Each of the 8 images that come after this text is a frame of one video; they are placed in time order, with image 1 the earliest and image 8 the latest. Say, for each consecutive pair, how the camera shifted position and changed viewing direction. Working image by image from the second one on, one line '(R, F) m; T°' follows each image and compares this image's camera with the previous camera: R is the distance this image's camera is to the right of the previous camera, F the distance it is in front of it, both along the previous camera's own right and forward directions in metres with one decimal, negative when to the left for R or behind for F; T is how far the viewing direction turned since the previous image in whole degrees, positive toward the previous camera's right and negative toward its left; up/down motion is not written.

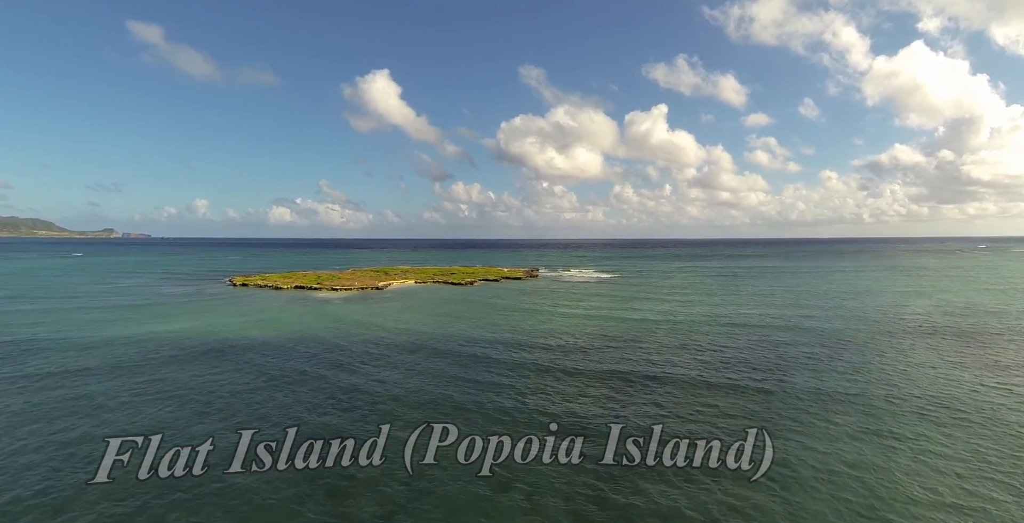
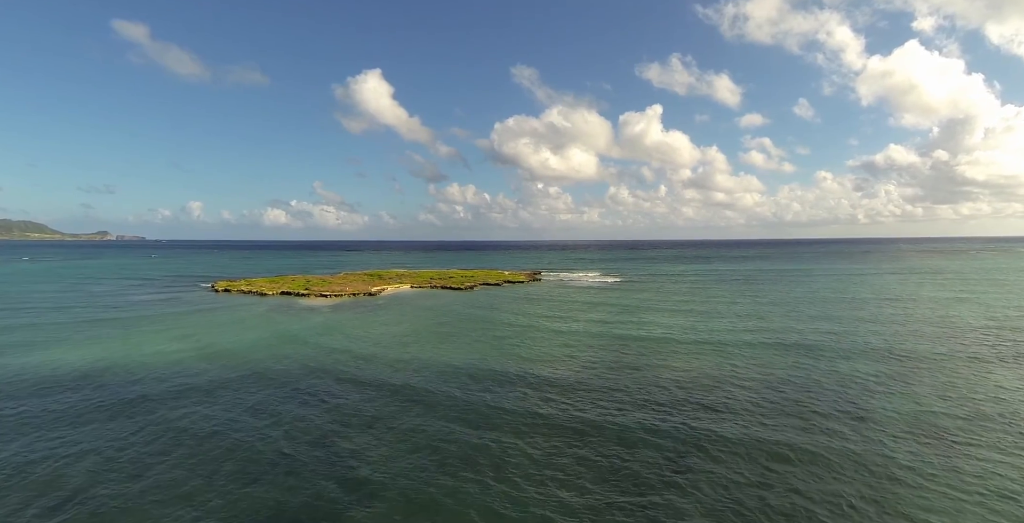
(-1.1, +6.2) m; +1°
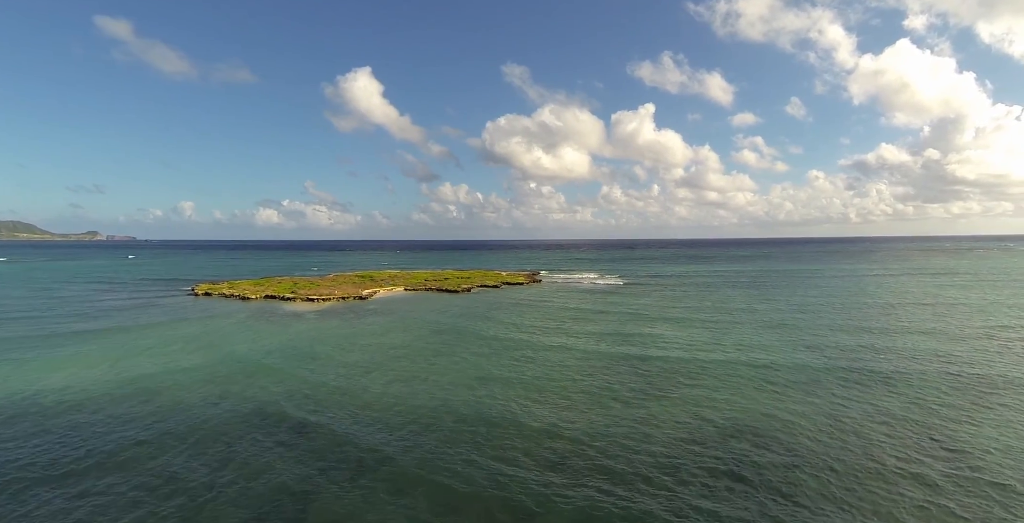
(-1.2, +5.2) m; +1°
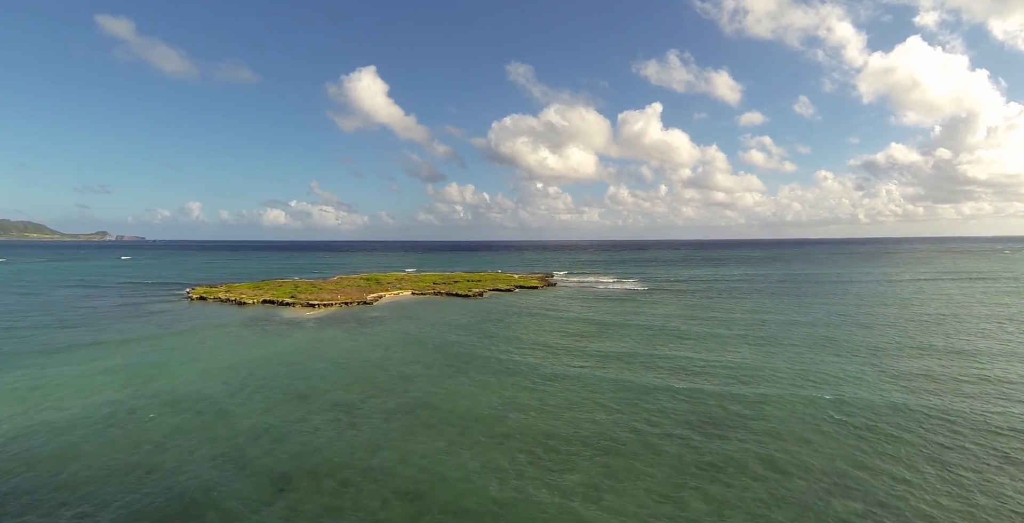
(-1.6, +5.5) m; -1°
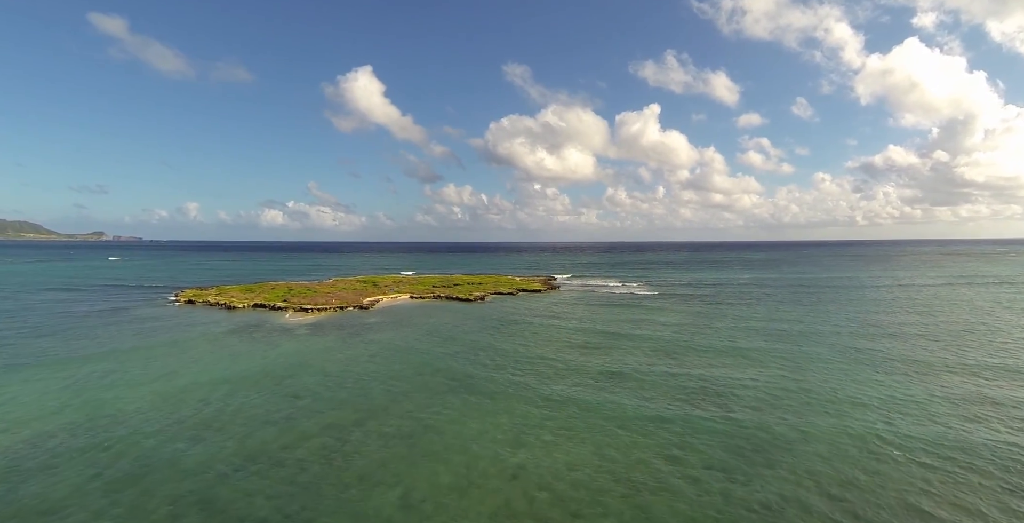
(-0.9, +3.5) m; 0°
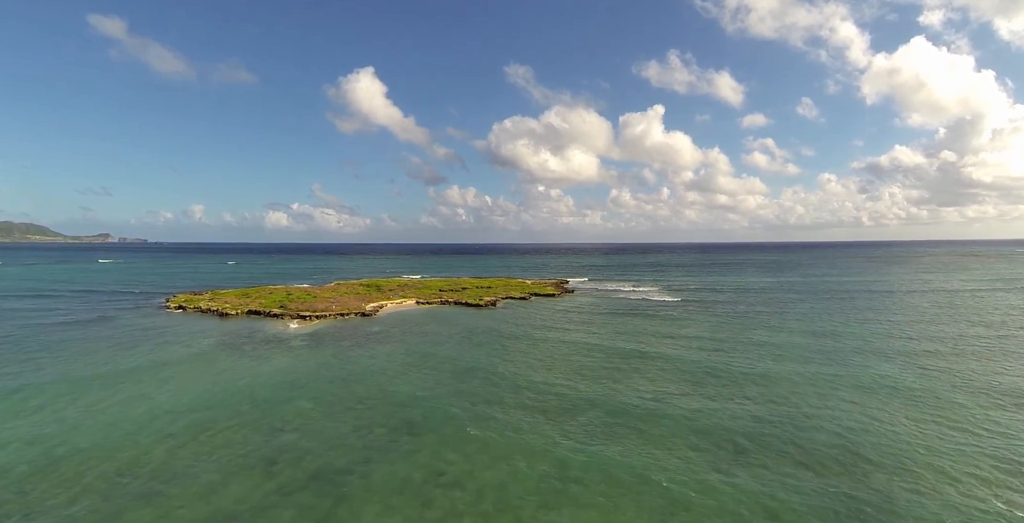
(-1.6, +5.4) m; 0°
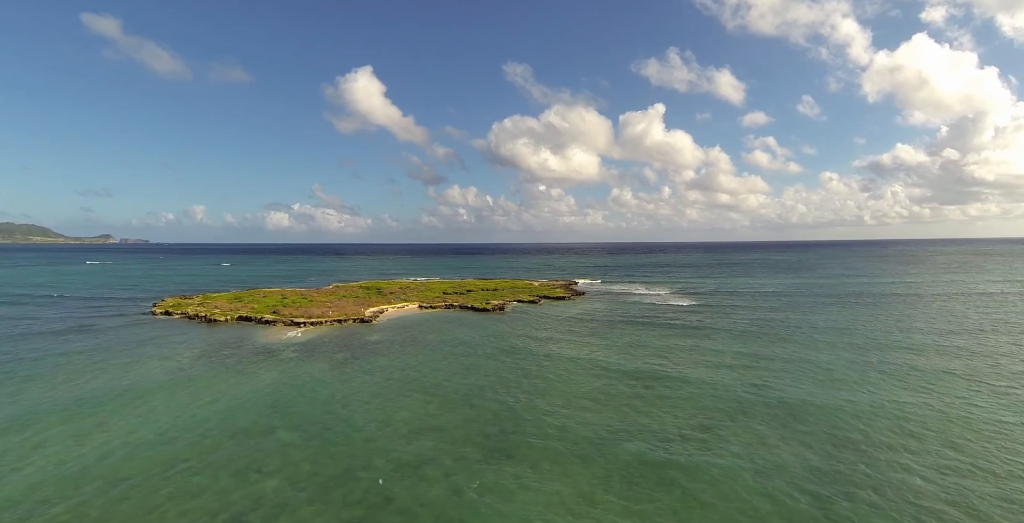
(-1.3, +4.7) m; 0°
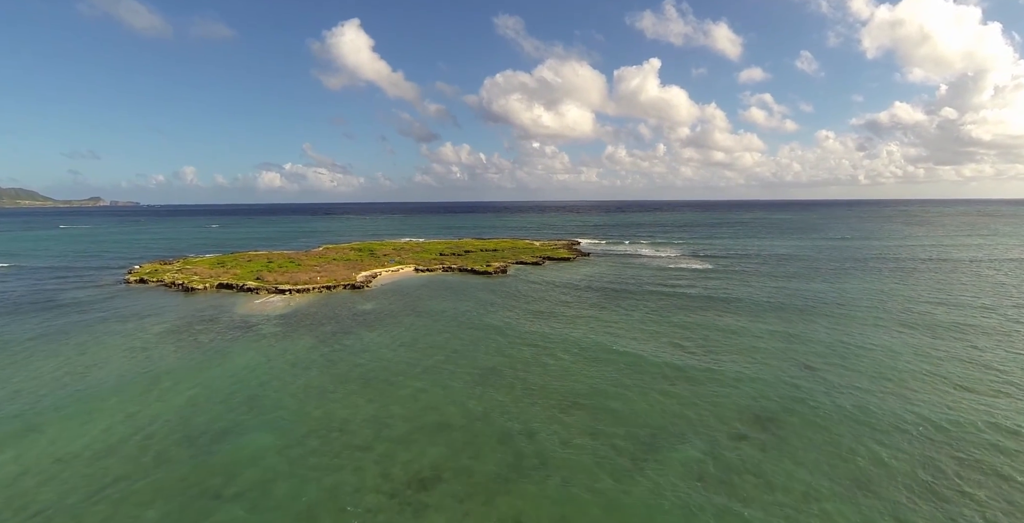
(-1.7, +5.8) m; +1°
